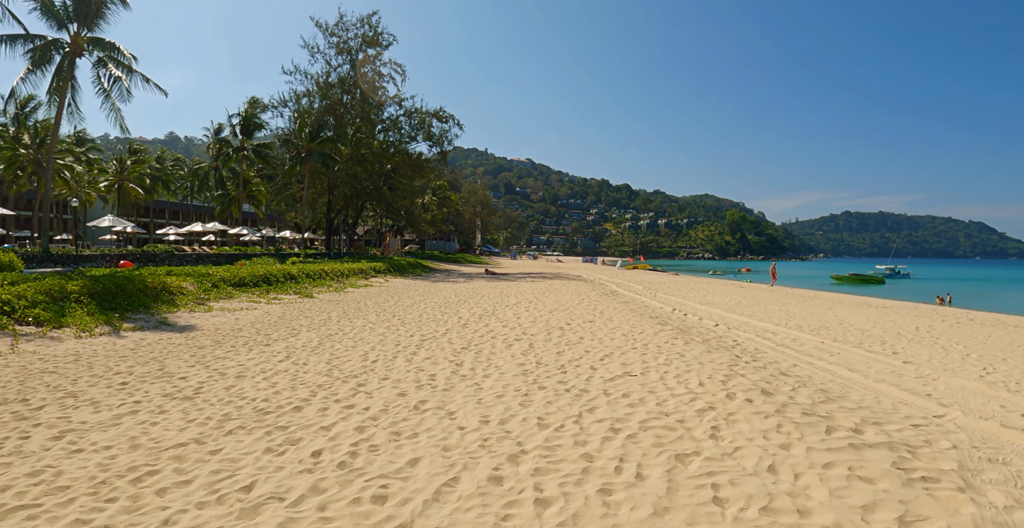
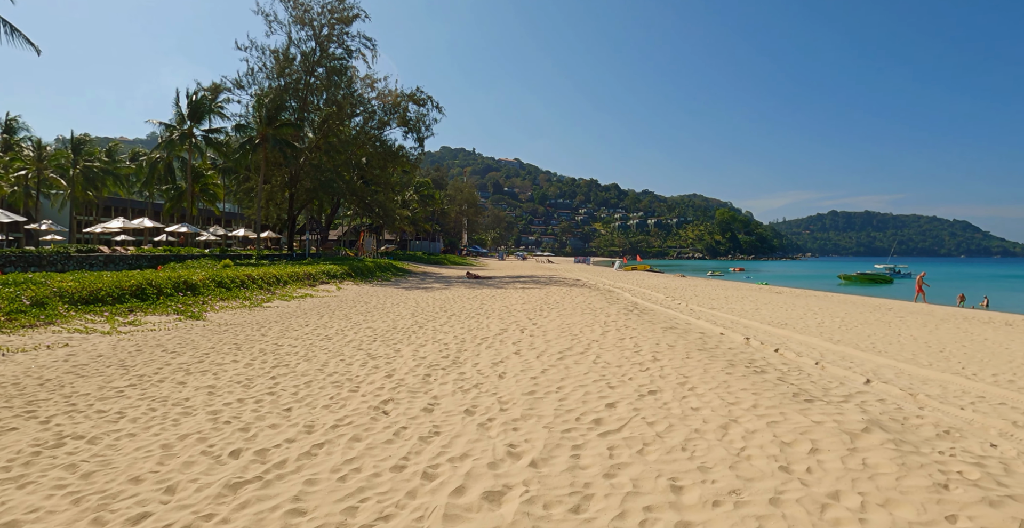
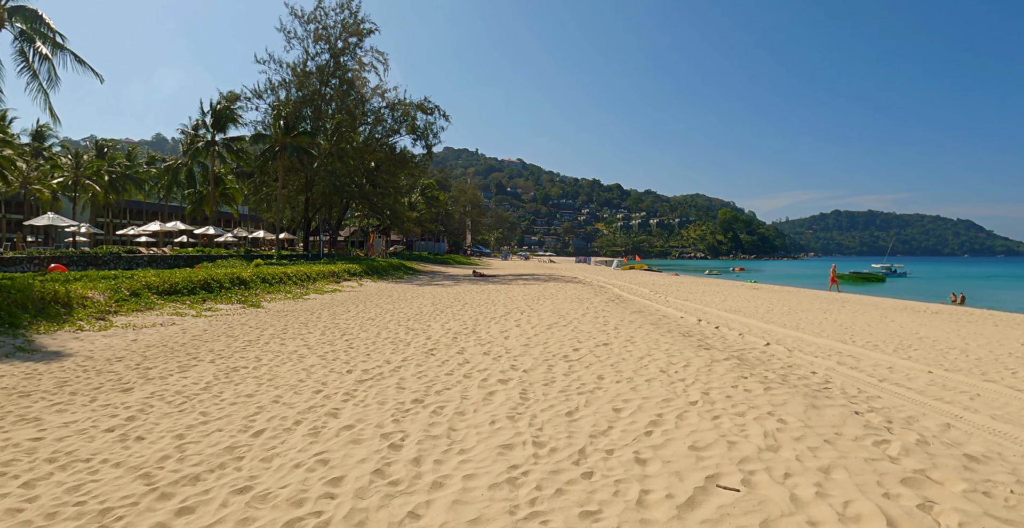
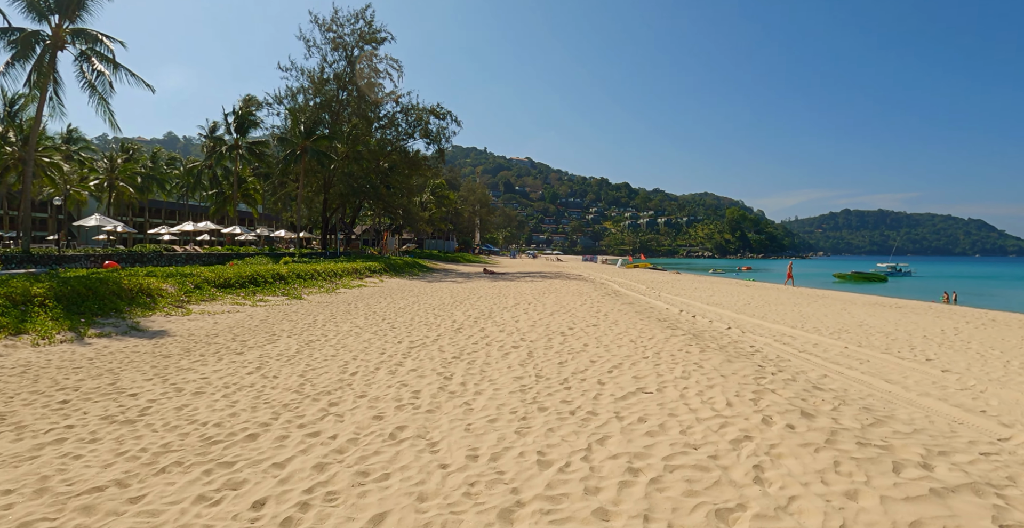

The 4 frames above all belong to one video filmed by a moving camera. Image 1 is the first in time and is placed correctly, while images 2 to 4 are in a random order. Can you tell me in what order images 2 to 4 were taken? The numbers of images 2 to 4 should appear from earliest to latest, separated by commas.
4, 3, 2
